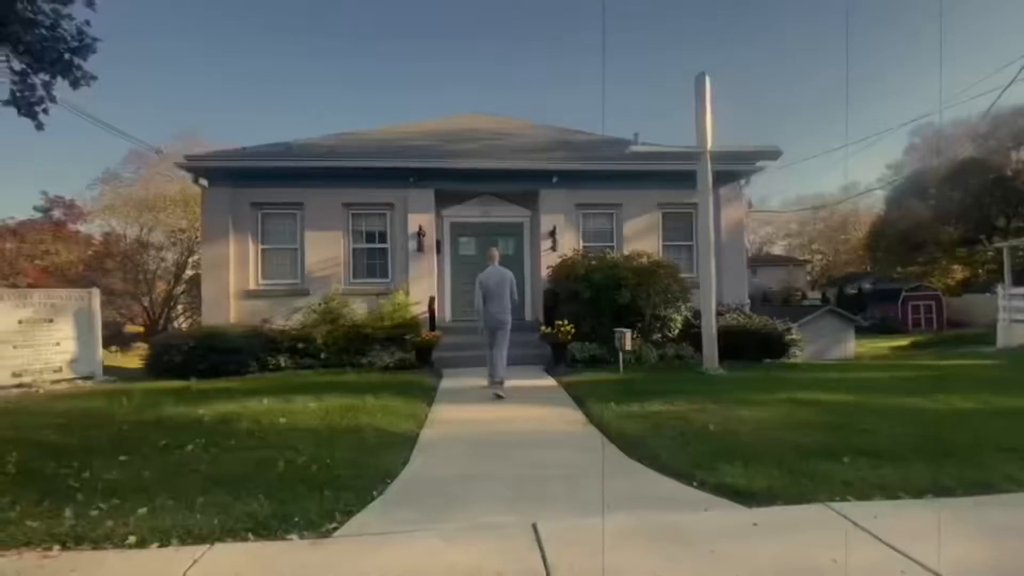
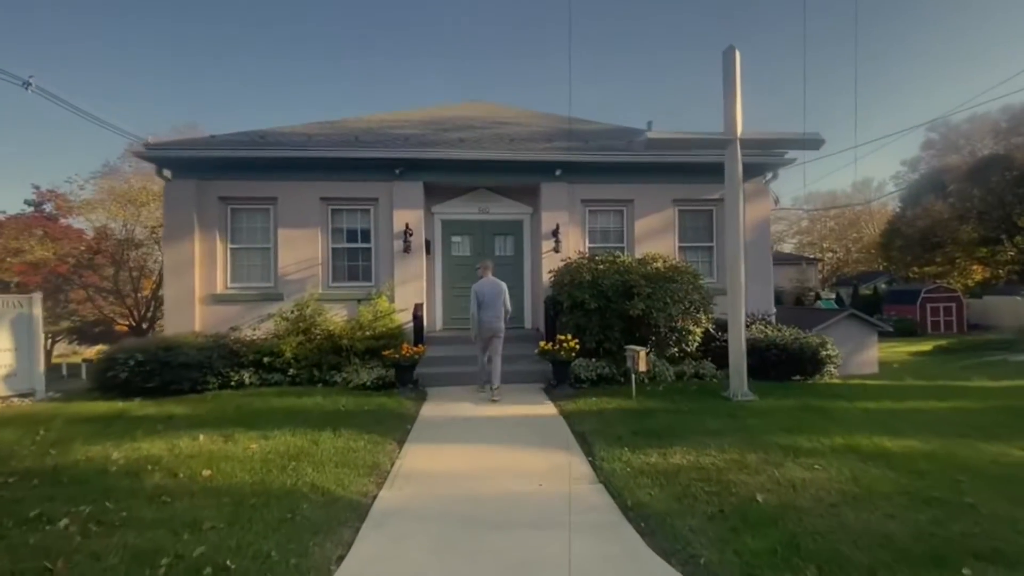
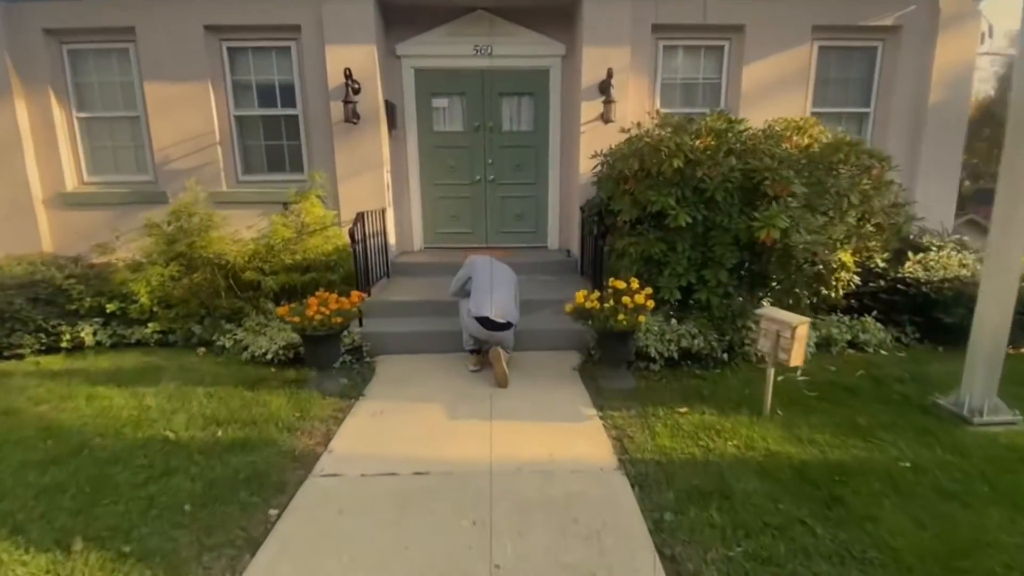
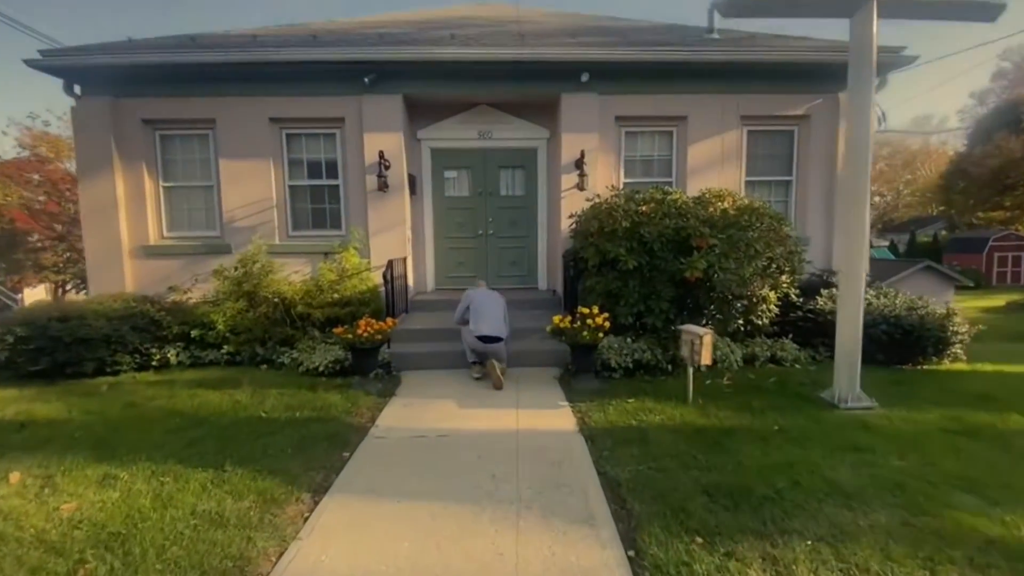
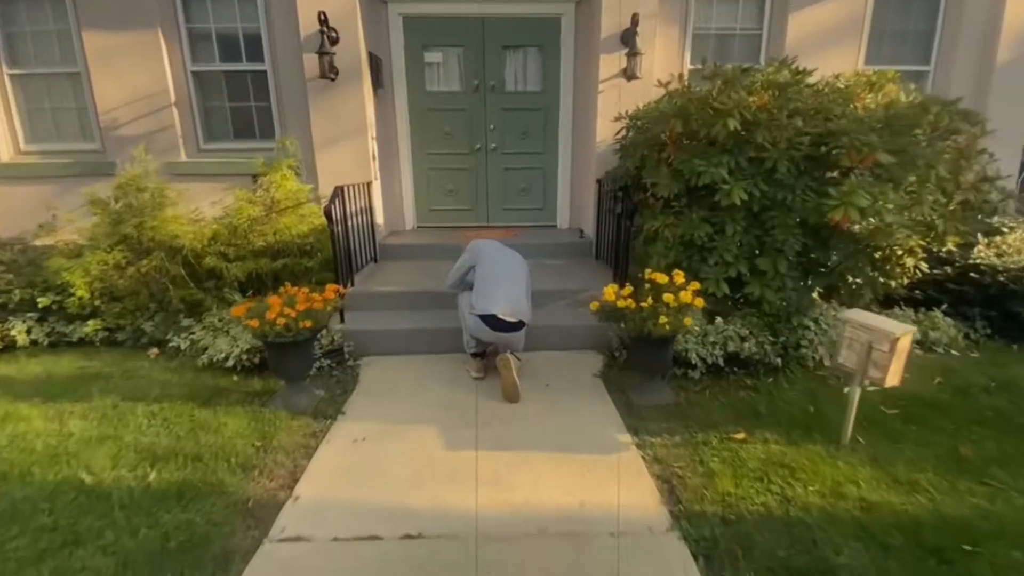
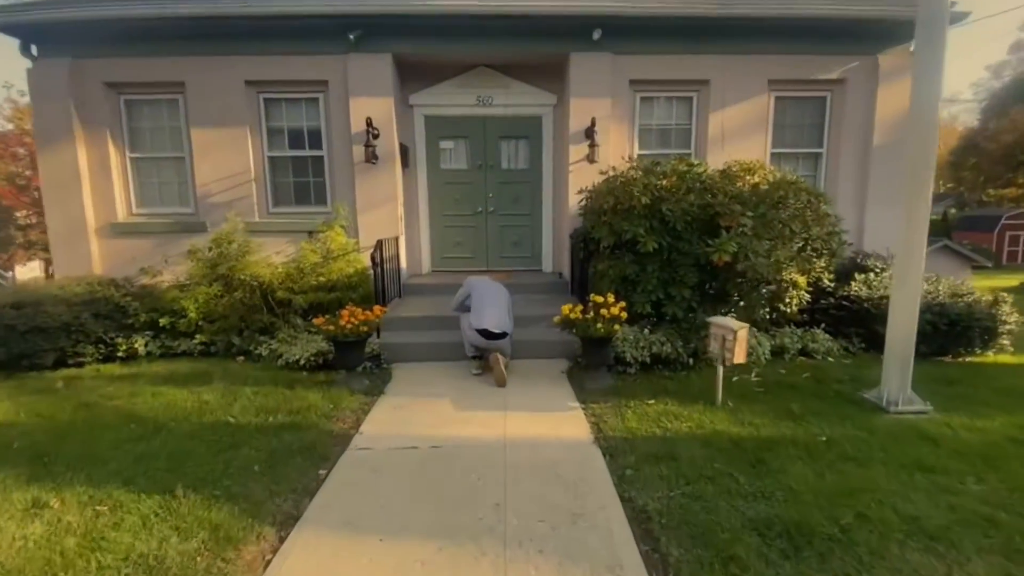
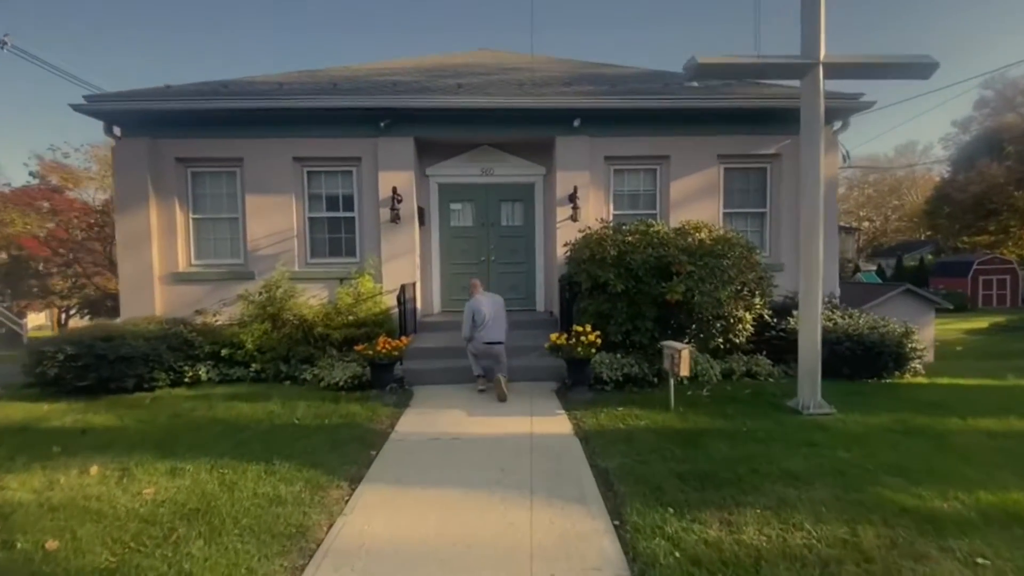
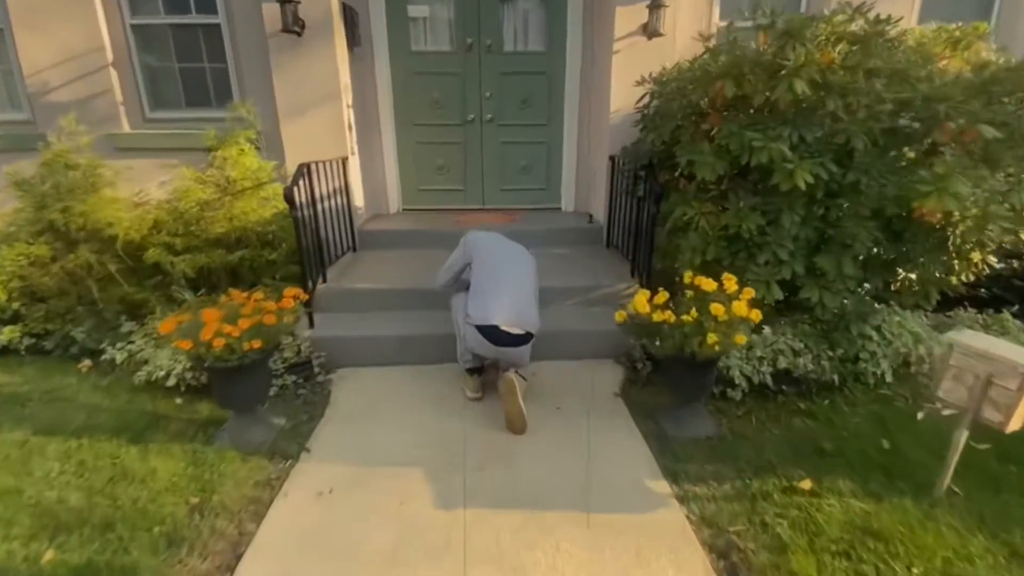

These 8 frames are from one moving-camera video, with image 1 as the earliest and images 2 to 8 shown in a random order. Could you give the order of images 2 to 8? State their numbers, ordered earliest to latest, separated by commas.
2, 7, 4, 6, 3, 5, 8
